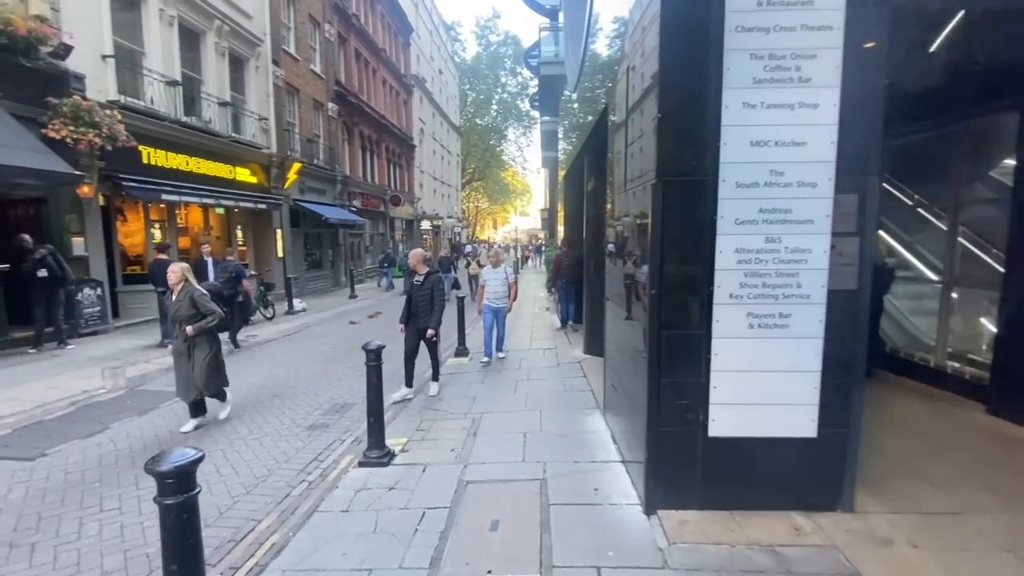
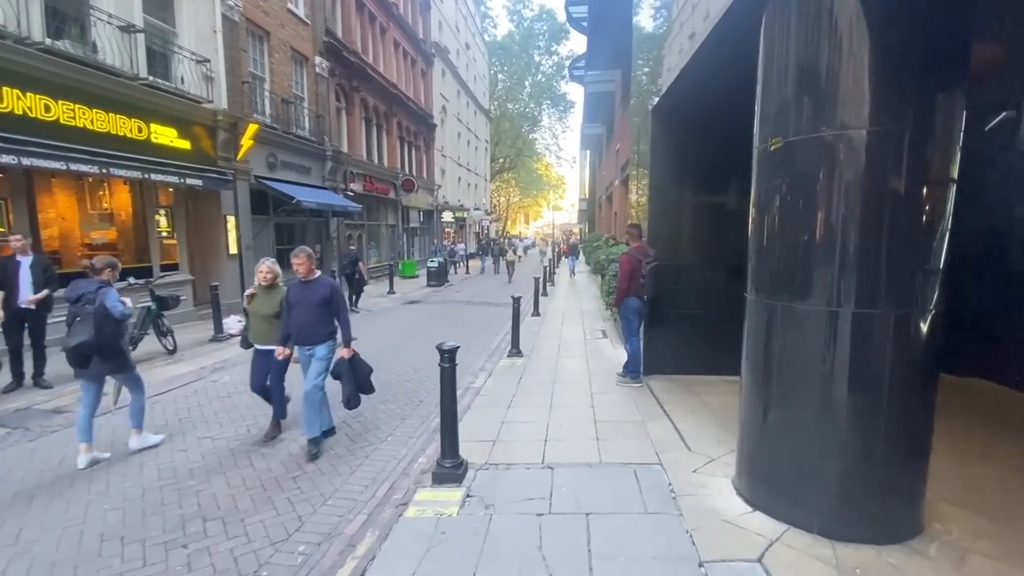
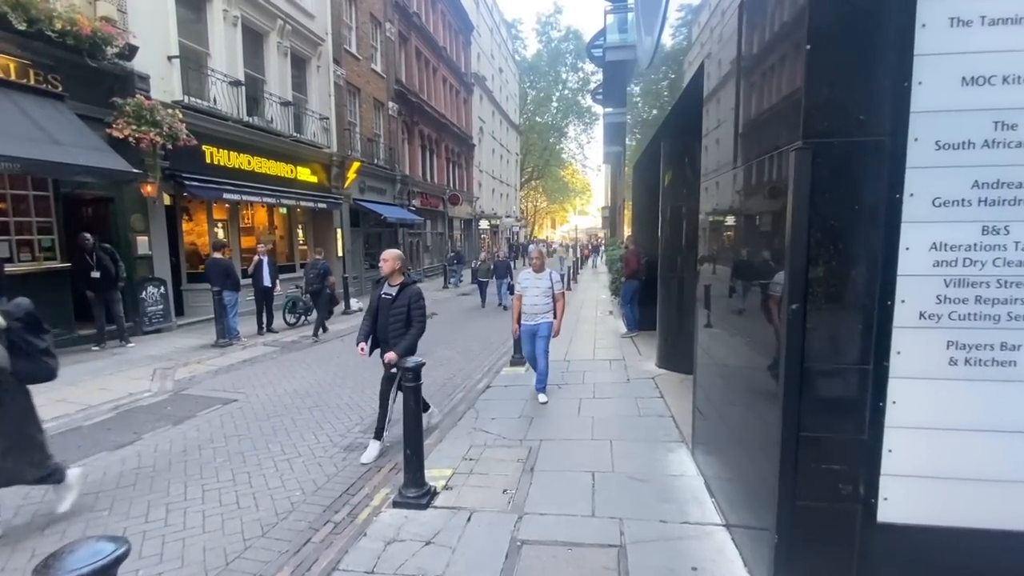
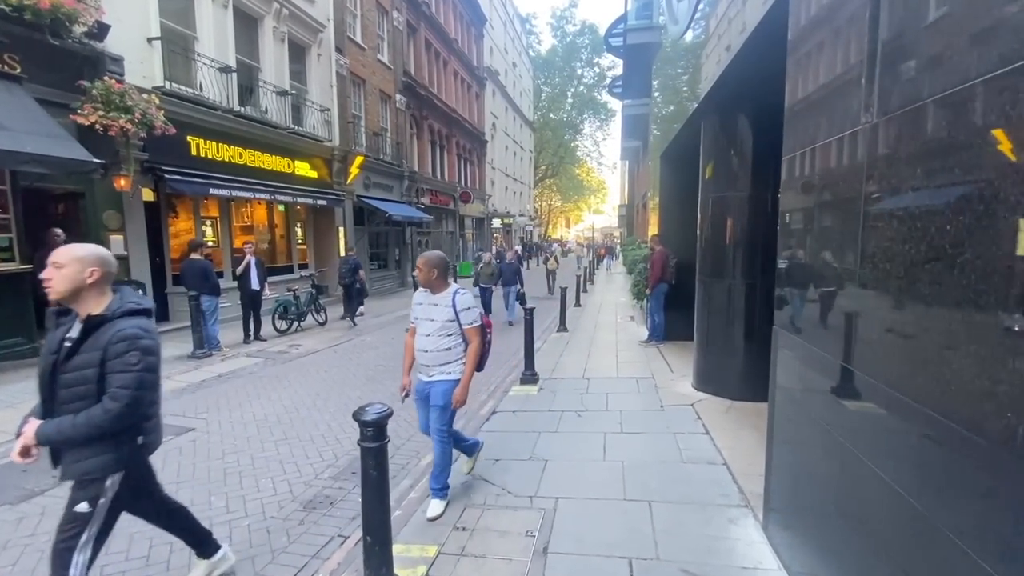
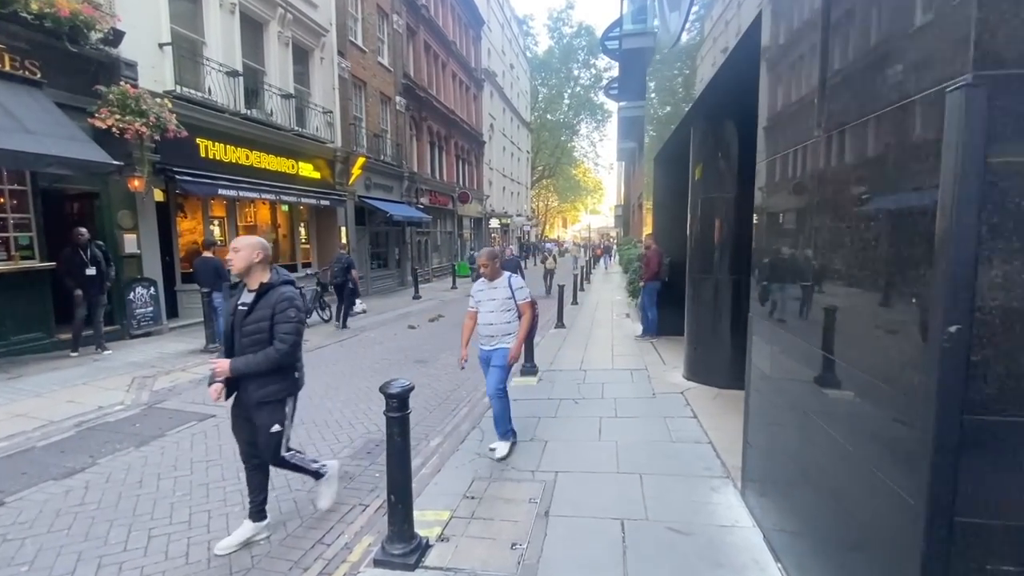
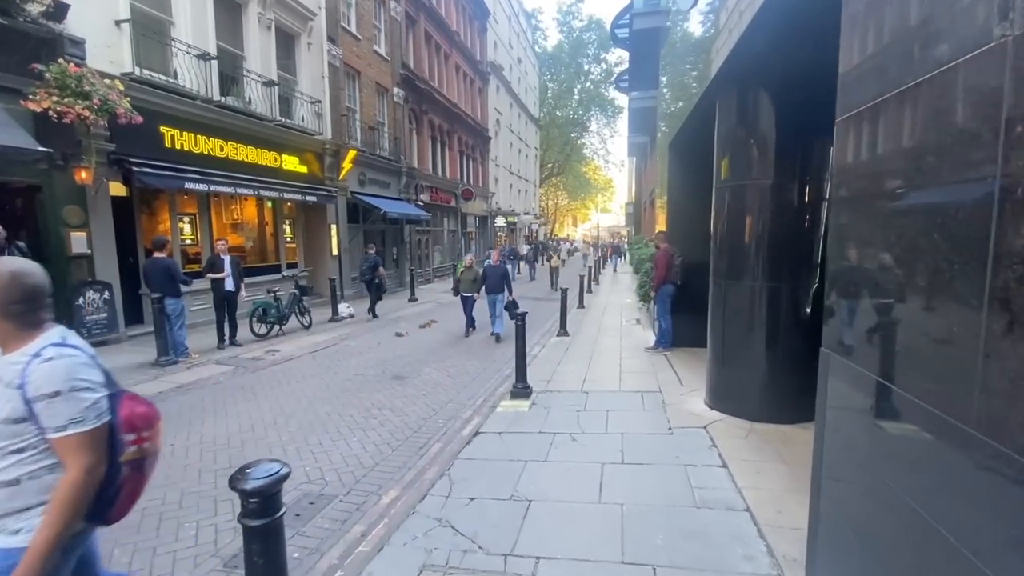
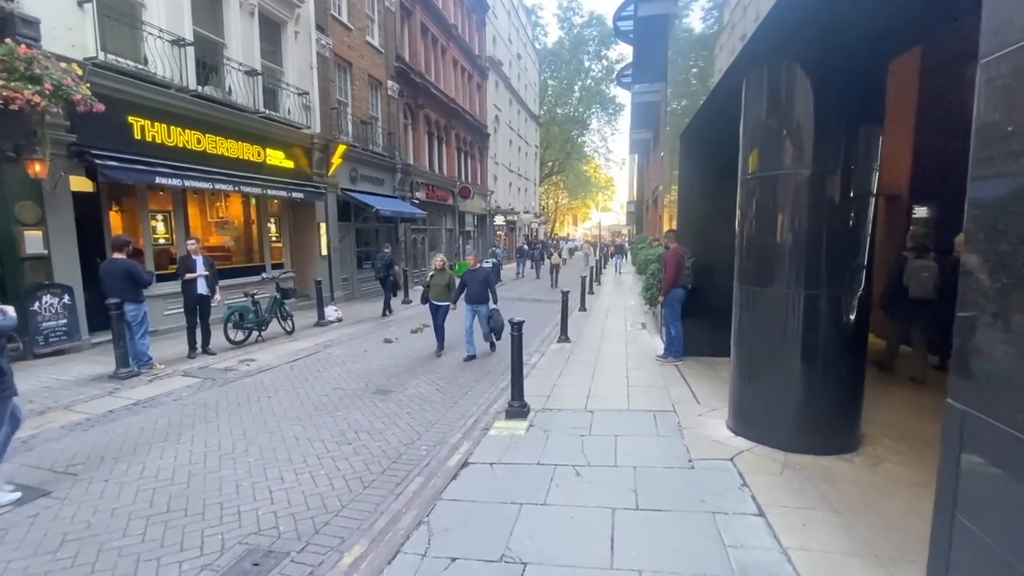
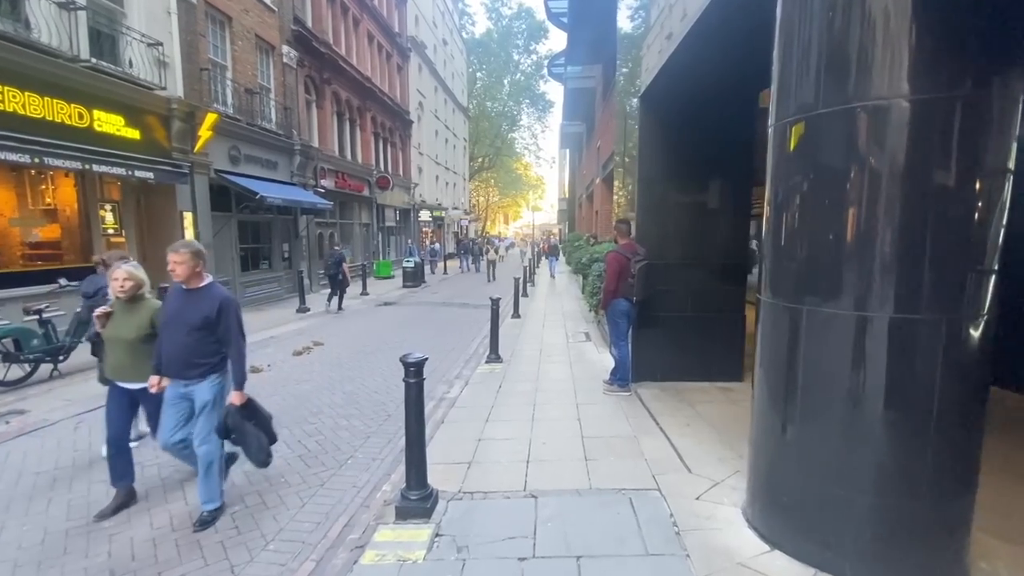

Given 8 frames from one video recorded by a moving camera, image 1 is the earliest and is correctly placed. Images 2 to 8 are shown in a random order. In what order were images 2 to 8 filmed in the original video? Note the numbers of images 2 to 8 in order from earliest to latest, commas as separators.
3, 5, 4, 6, 7, 2, 8
